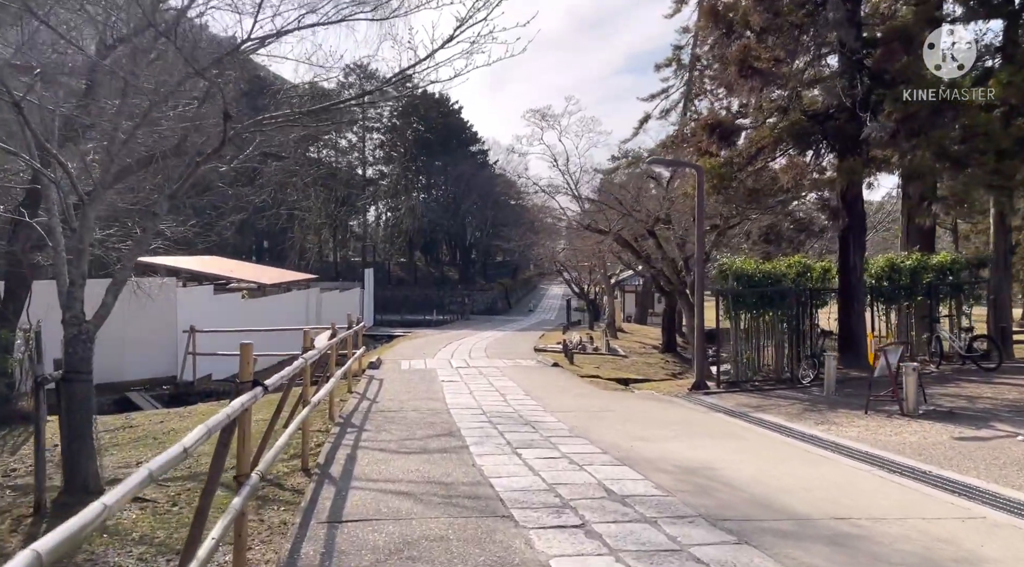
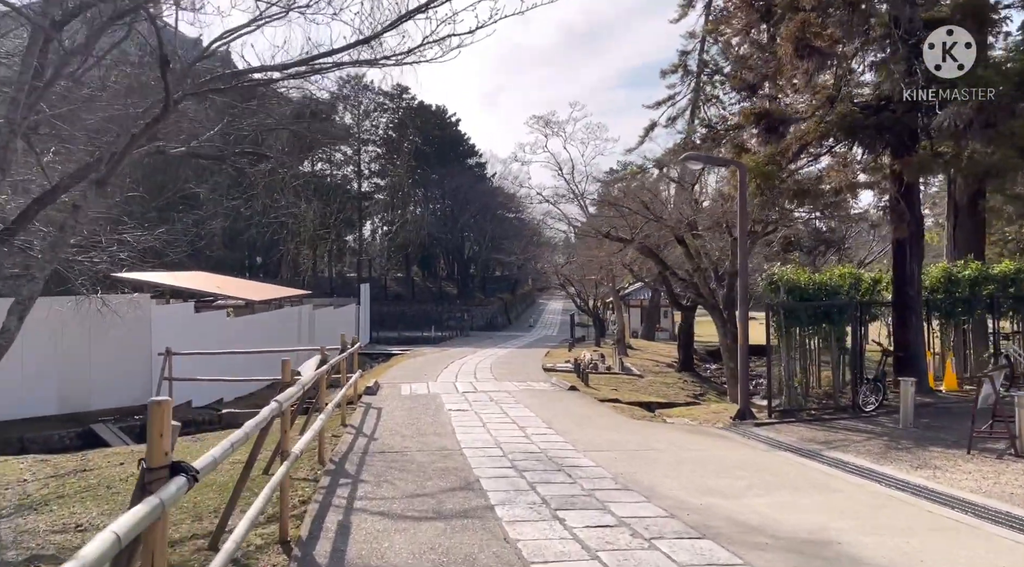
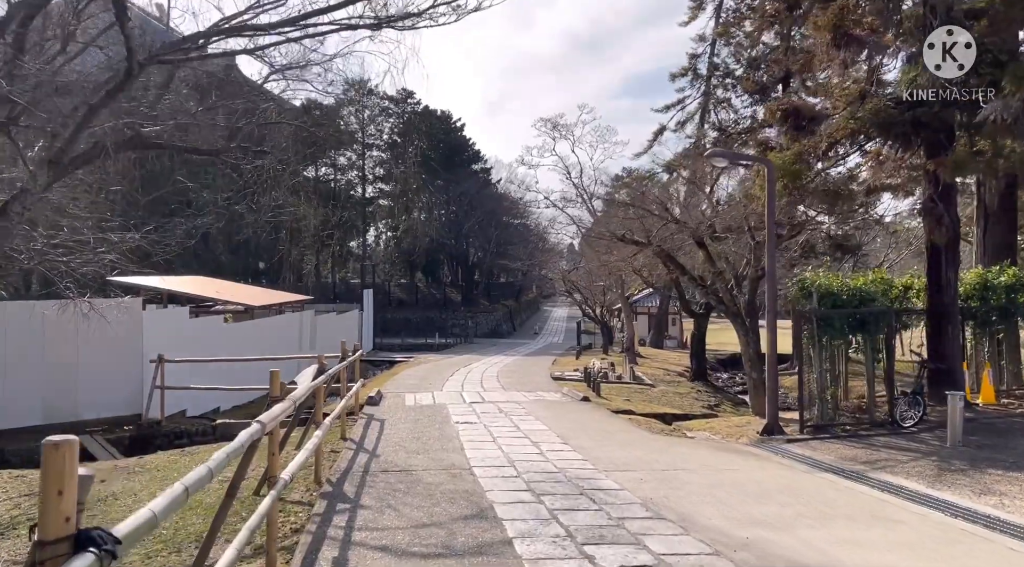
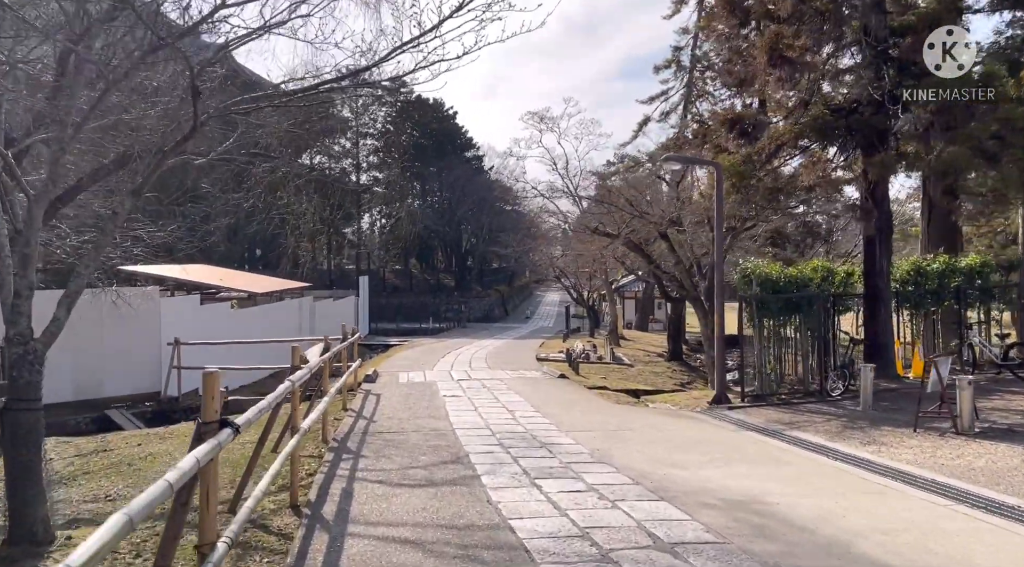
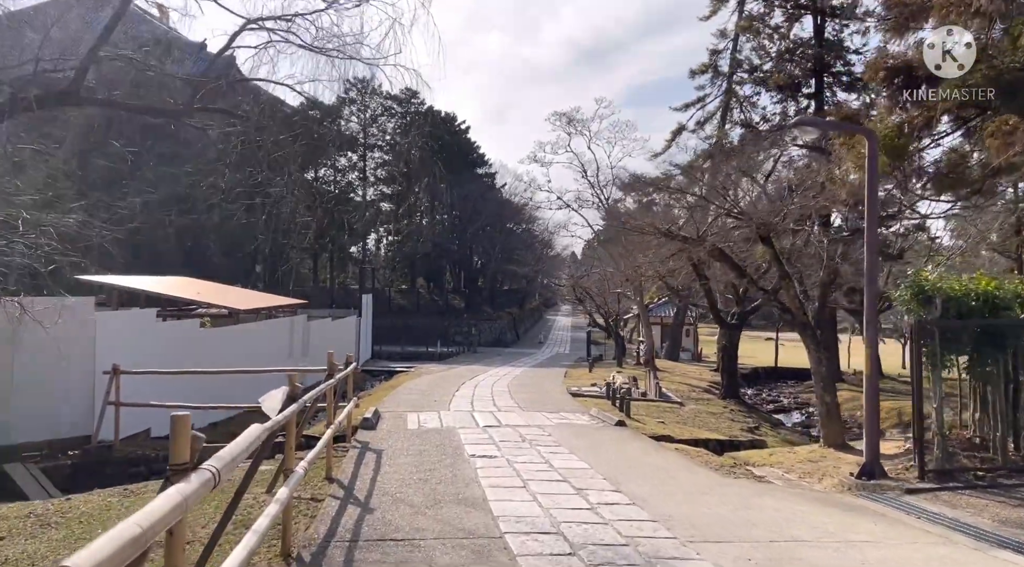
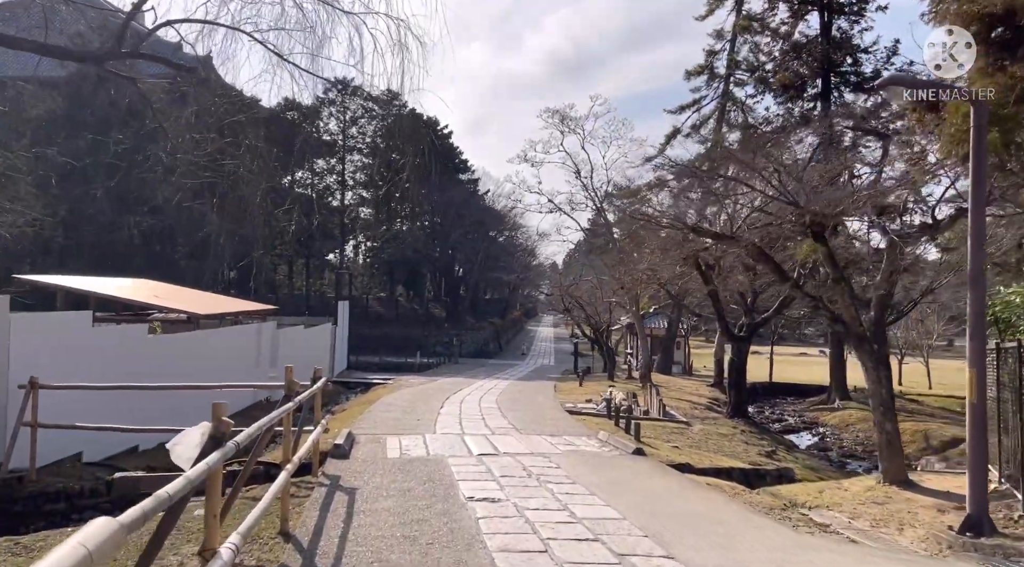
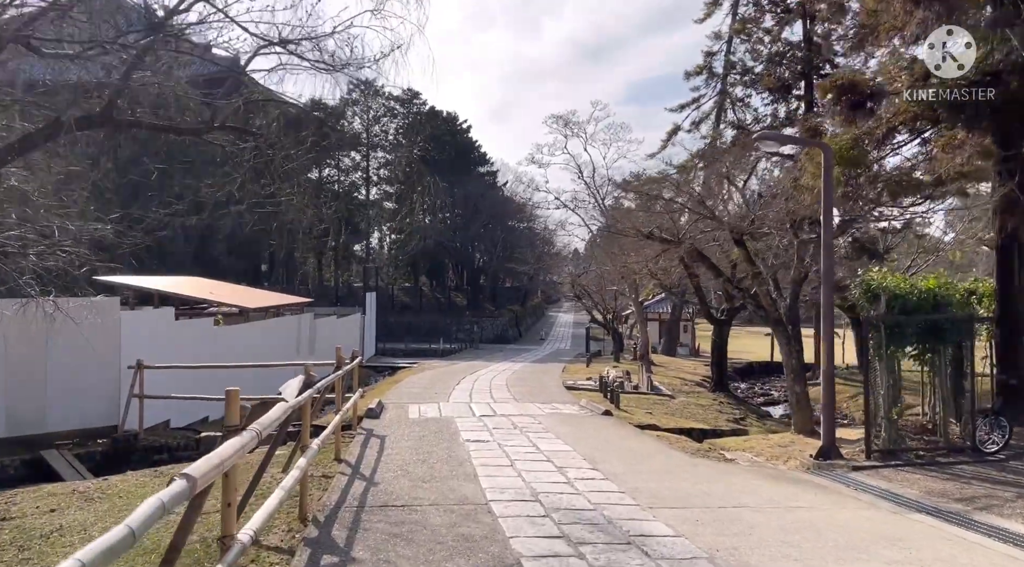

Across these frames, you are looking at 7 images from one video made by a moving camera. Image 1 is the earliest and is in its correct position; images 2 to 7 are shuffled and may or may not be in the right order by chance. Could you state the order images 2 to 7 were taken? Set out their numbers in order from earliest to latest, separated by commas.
4, 2, 3, 7, 5, 6
